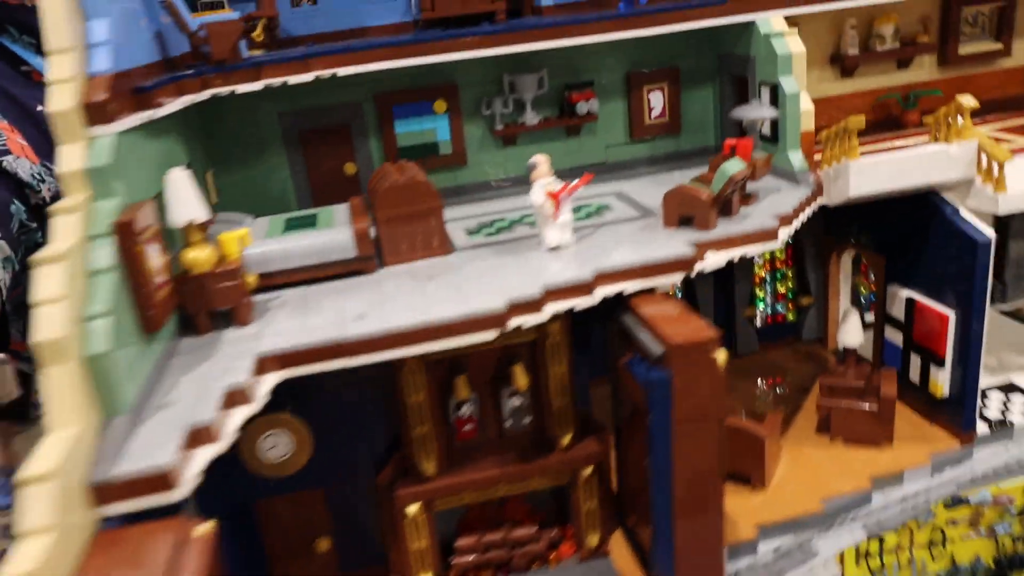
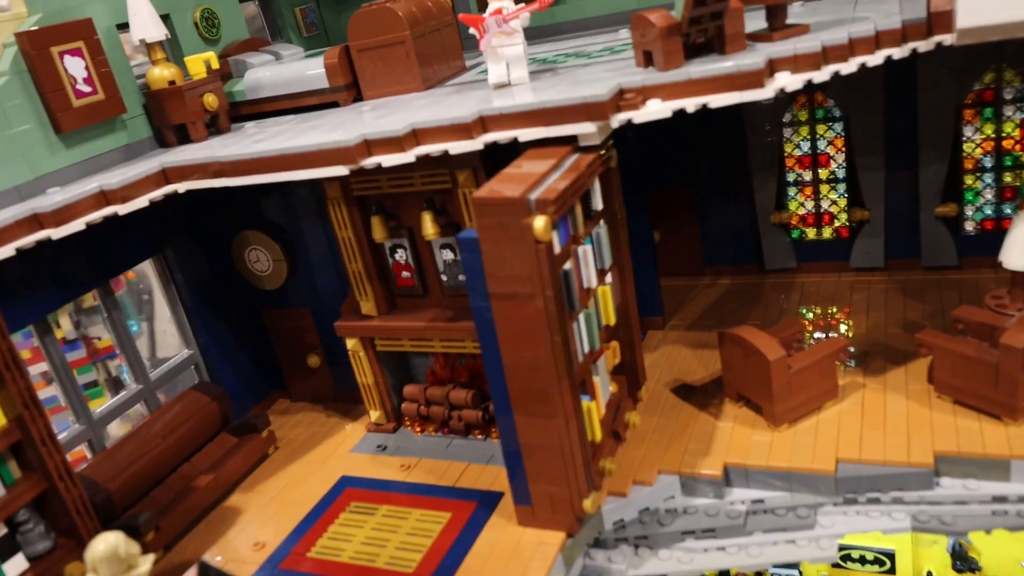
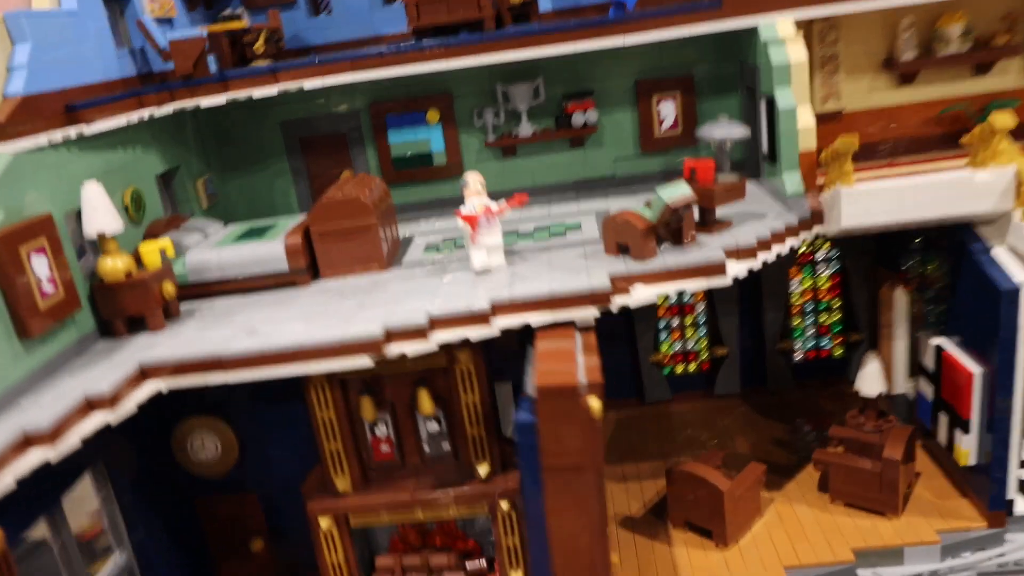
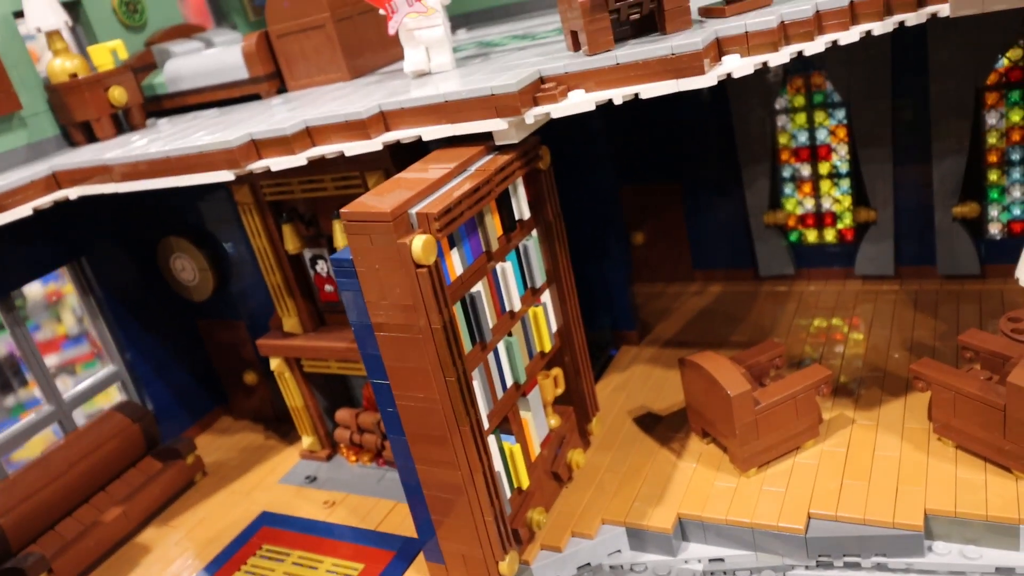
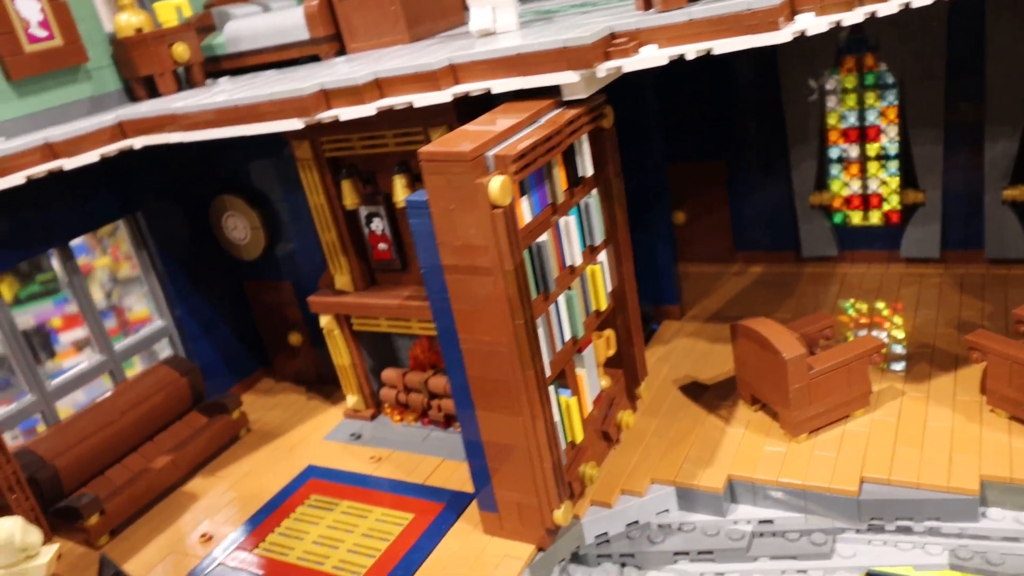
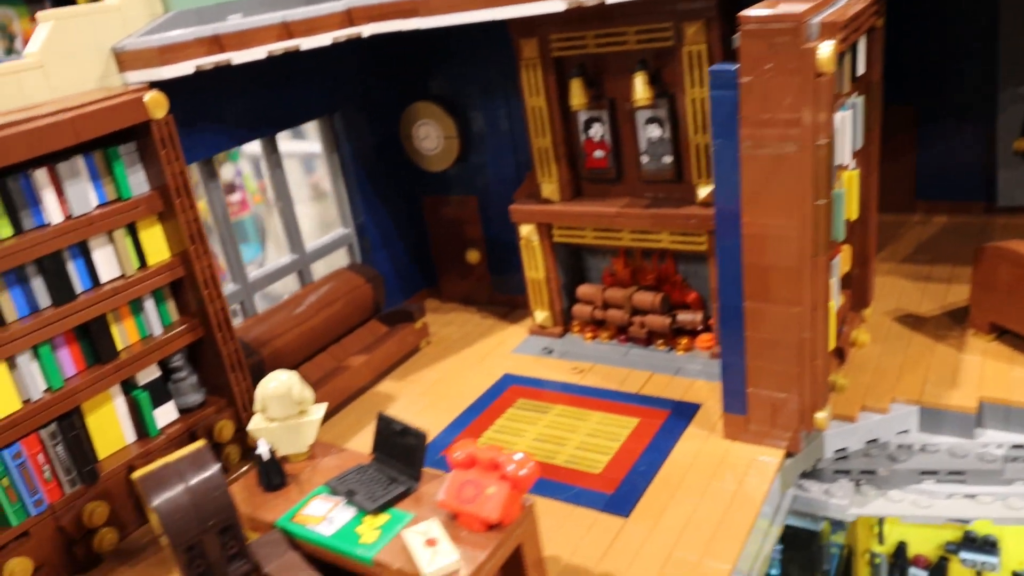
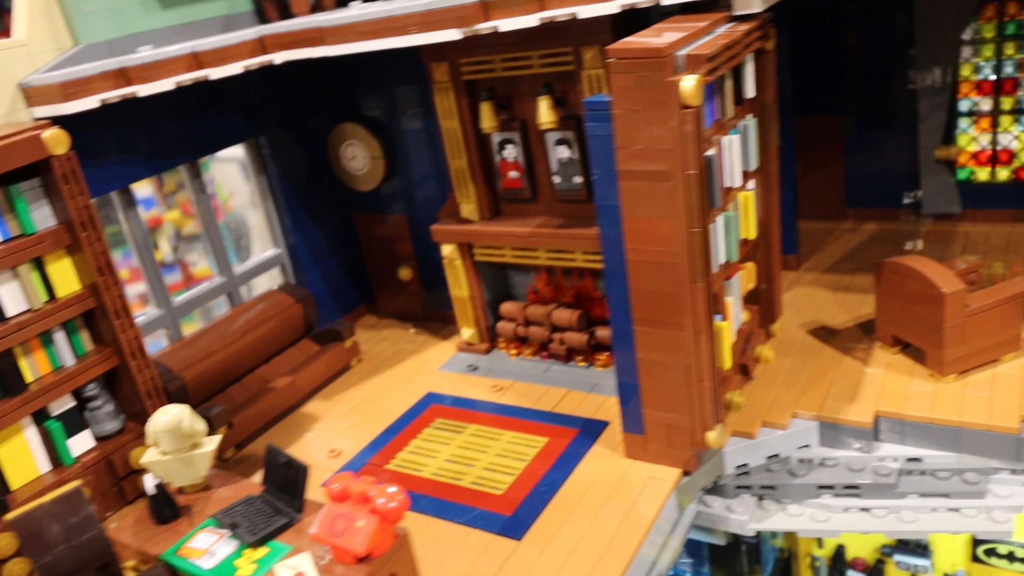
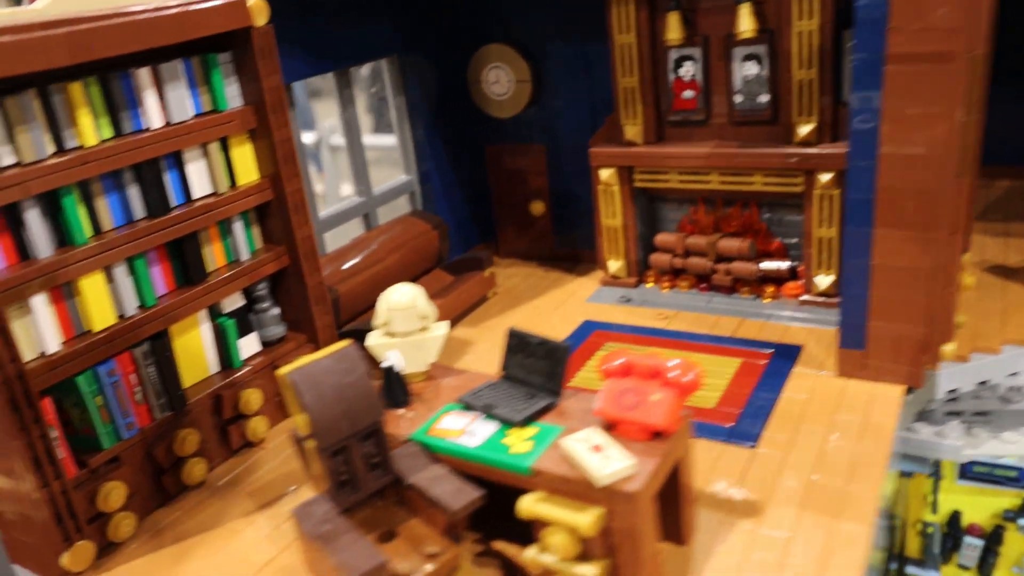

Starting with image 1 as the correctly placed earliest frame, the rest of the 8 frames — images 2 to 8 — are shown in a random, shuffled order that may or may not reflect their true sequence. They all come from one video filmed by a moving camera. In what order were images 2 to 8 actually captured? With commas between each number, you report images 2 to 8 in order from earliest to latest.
3, 2, 4, 5, 7, 6, 8
